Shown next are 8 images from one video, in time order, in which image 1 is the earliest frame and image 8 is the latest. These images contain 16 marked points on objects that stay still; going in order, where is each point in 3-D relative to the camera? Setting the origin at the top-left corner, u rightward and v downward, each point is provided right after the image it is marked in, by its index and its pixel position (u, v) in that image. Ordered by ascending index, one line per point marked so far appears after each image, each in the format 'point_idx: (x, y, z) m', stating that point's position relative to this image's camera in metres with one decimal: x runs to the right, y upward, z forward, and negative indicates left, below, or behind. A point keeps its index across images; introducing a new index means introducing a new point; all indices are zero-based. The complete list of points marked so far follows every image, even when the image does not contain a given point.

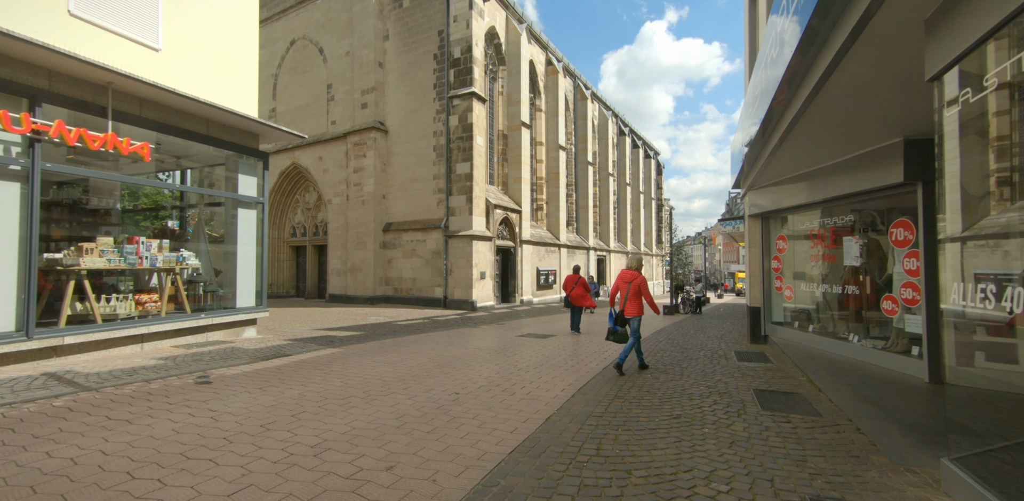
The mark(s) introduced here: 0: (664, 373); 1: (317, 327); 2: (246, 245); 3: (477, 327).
0: (+1.8, -1.5, +5.7) m
1: (-5.1, -2.0, +11.9) m
2: (-5.6, 0.0, +9.6) m
3: (-0.9, -2.1, +12.3) m
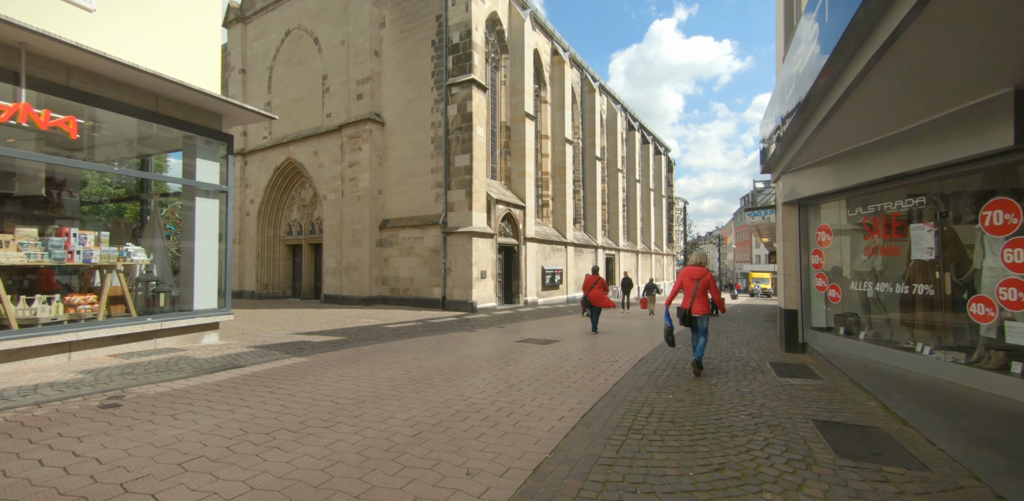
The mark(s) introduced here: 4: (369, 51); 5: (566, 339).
0: (+1.7, -1.4, +4.5) m
1: (-5.1, -1.9, +10.8) m
2: (-5.7, +0.1, +8.5) m
3: (-1.0, -2.0, +11.1) m
4: (-5.9, +8.3, +19.1) m
5: (+1.1, -1.8, +9.3) m
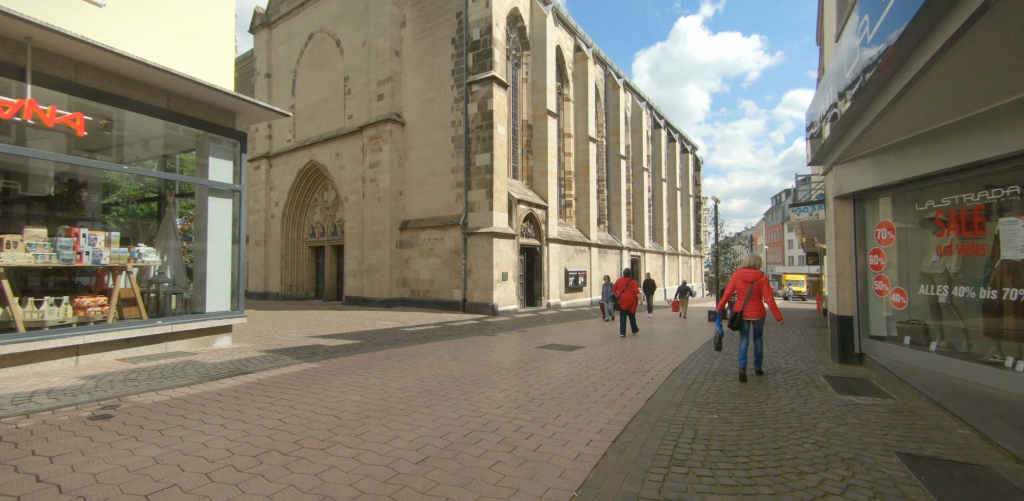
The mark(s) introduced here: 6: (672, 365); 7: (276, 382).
0: (+1.9, -1.4, +3.9) m
1: (-4.6, -1.9, +10.6) m
2: (-5.3, +0.1, +8.3) m
3: (-0.4, -2.0, +10.7) m
4: (-5.1, +8.2, +18.9) m
5: (+1.5, -1.8, +8.7) m
6: (+2.2, -1.5, +6.2) m
7: (-2.8, -1.6, +5.5) m
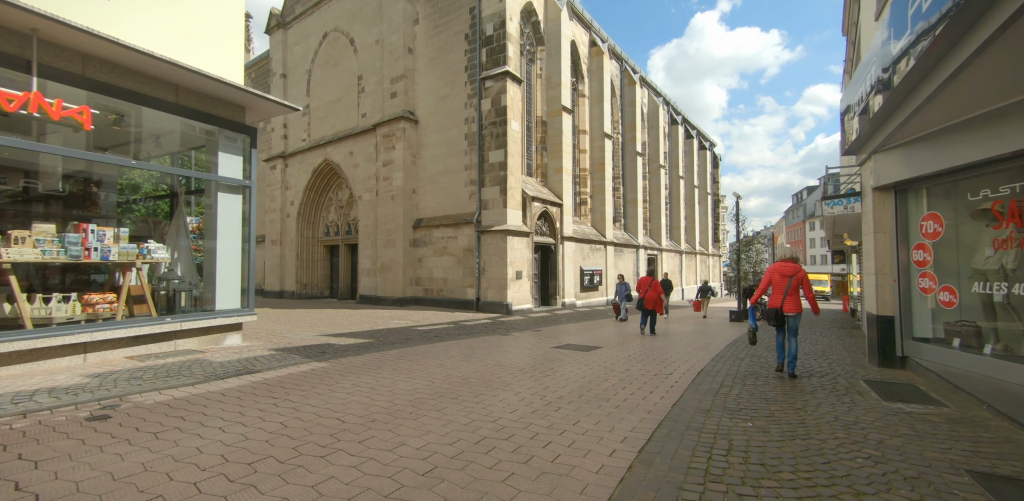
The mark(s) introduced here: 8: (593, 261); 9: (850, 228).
0: (+2.0, -1.3, +3.6) m
1: (-4.3, -1.9, +10.4) m
2: (-5.1, +0.2, +8.2) m
3: (-0.1, -1.9, +10.4) m
4: (-4.5, +8.3, +18.8) m
5: (+1.8, -1.7, +8.4) m
6: (+2.4, -1.5, +5.8) m
7: (-2.7, -1.5, +5.3) m
8: (+3.5, -0.4, +19.6) m
9: (+6.2, +0.4, +8.4) m
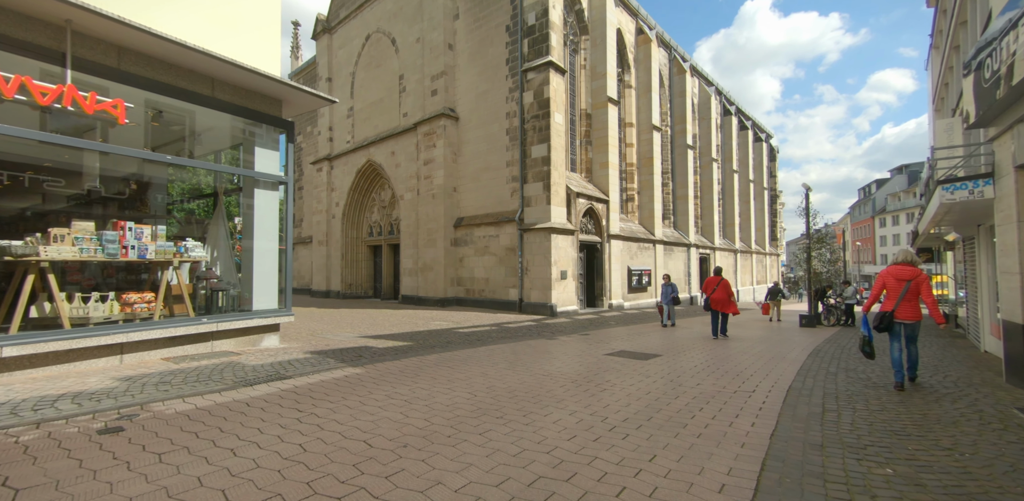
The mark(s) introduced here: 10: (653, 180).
0: (+2.4, -1.2, +2.8) m
1: (-3.3, -1.8, +10.1) m
2: (-4.3, +0.2, +8.0) m
3: (+0.9, -1.9, +9.7) m
4: (-2.8, +8.3, +18.5) m
5: (+2.6, -1.7, +7.5) m
6: (+2.9, -1.4, +5.0) m
7: (-2.1, -1.5, +4.9) m
8: (+5.2, -0.4, +18.5) m
9: (+7.0, +0.5, +7.2) m
10: (+6.0, +3.0, +19.4) m
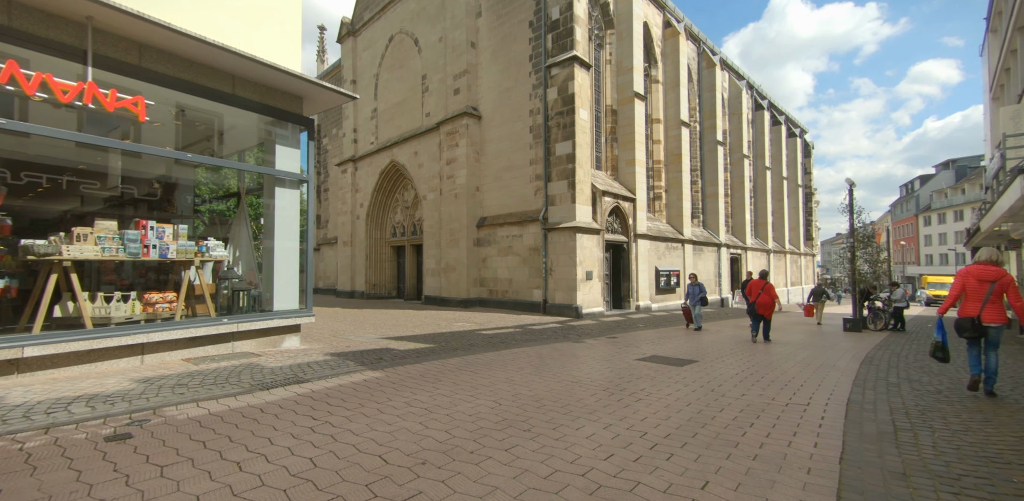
0: (+2.5, -1.2, +2.3) m
1: (-2.7, -1.8, +10.0) m
2: (-3.8, +0.2, +7.8) m
3: (+1.4, -1.9, +9.4) m
4: (-1.8, +8.3, +18.3) m
5: (+3.0, -1.7, +7.1) m
6: (+3.2, -1.4, +4.5) m
7: (-1.9, -1.5, +4.6) m
8: (+6.2, -0.4, +17.9) m
9: (+7.4, +0.5, +6.5) m
10: (+7.0, +3.0, +18.8) m
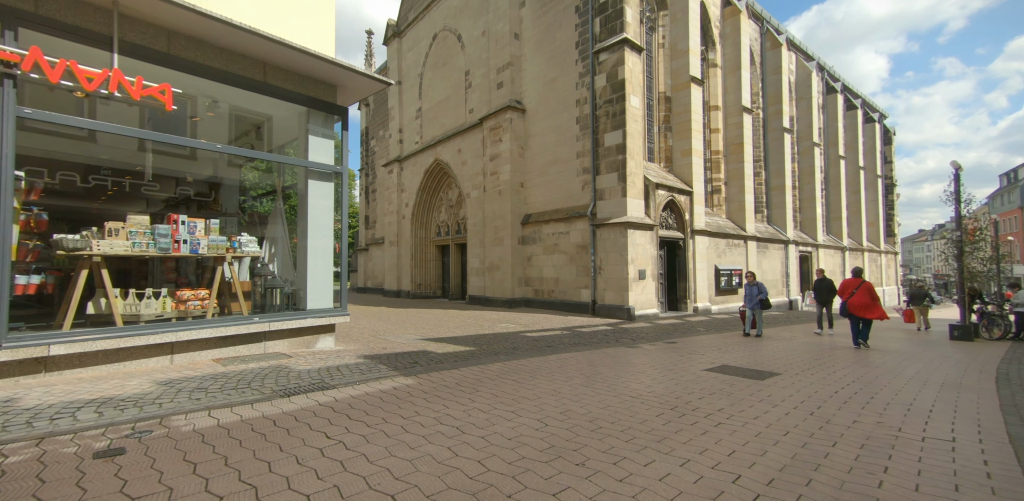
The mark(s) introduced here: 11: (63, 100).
0: (+2.7, -1.1, +1.4) m
1: (-1.8, -1.8, +9.5) m
2: (-3.1, +0.2, +7.5) m
3: (+2.3, -1.8, +8.5) m
4: (-0.1, +8.4, +17.7) m
5: (+3.6, -1.6, +6.0) m
6: (+3.6, -1.3, +3.4) m
7: (-1.4, -1.4, +4.1) m
8: (+7.9, -0.3, +16.5) m
9: (+7.9, +0.6, +5.0) m
10: (+8.7, +3.1, +17.3) m
11: (-4.9, +1.7, +5.1) m
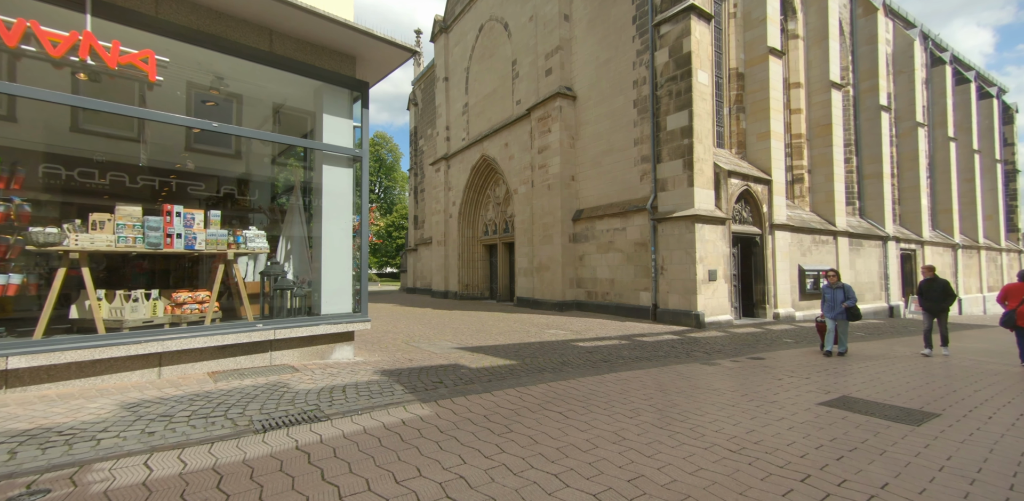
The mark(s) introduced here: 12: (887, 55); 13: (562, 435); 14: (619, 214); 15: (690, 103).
0: (+2.6, -1.0, -0.2) m
1: (-0.9, -1.7, +8.4) m
2: (-2.4, +0.3, +6.5) m
3: (+3.0, -1.7, +6.9) m
4: (+1.7, +8.4, +16.3) m
5: (+4.1, -1.5, +4.3) m
6: (+3.8, -1.2, +1.8) m
7: (-1.2, -1.3, +3.0) m
8: (+9.5, -0.2, +14.3) m
9: (+8.2, +0.7, +2.9) m
10: (+10.4, +3.2, +15.0) m
11: (-4.5, +1.7, +4.4) m
12: (+14.5, +7.6, +17.9) m
13: (+0.4, -1.4, +3.5) m
14: (+3.2, +1.1, +13.8) m
15: (+4.8, +3.9, +12.3) m
